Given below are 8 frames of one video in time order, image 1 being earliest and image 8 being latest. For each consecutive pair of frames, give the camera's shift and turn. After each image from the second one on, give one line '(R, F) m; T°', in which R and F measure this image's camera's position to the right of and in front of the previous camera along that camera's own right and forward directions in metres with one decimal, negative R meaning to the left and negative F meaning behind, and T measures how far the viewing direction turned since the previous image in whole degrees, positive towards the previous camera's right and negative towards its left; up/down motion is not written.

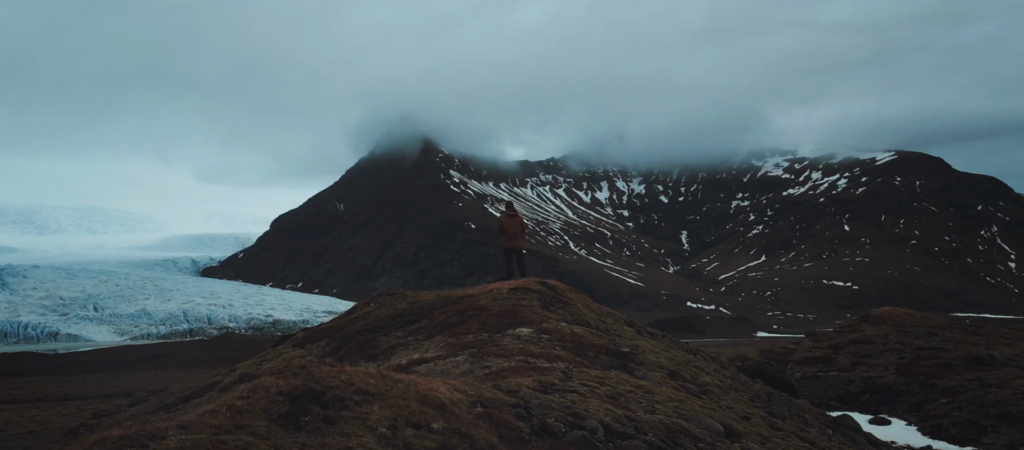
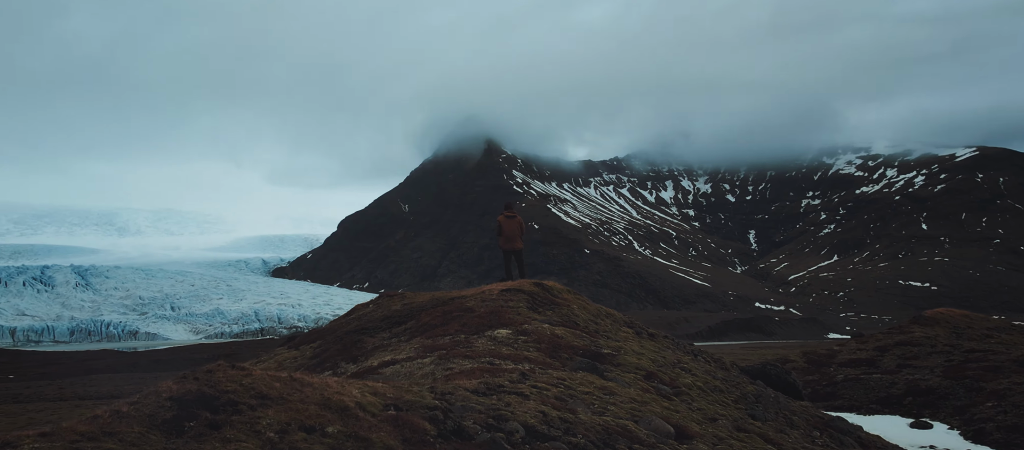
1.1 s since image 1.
(+1.4, +0.1) m; -1°
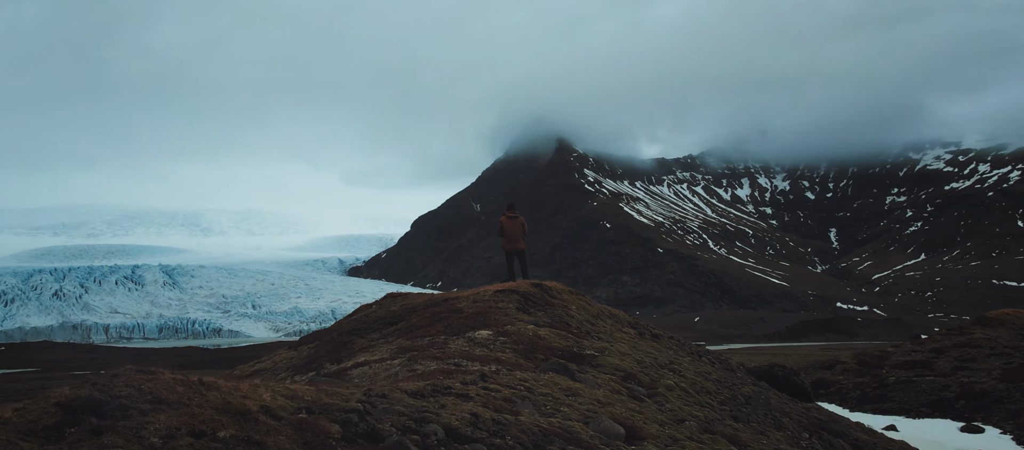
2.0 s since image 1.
(+1.5, +0.2) m; -1°
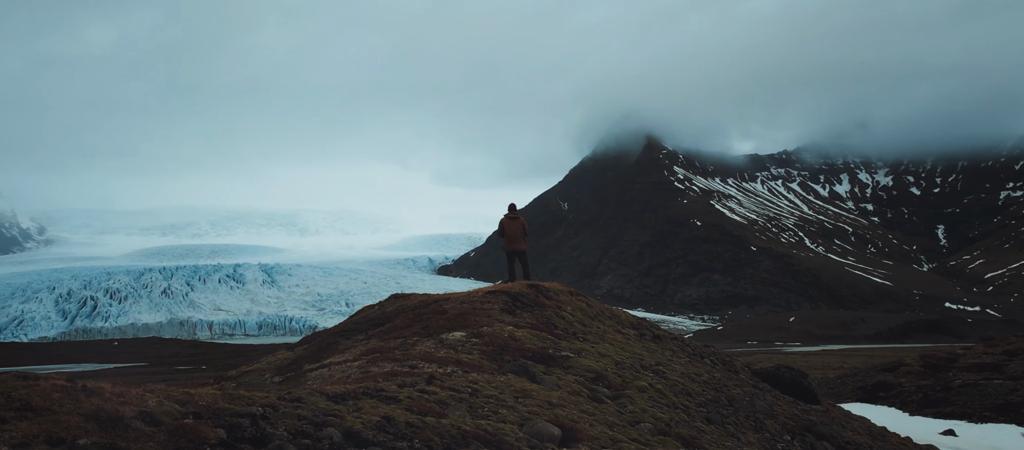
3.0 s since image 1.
(+1.8, +0.2) m; -1°
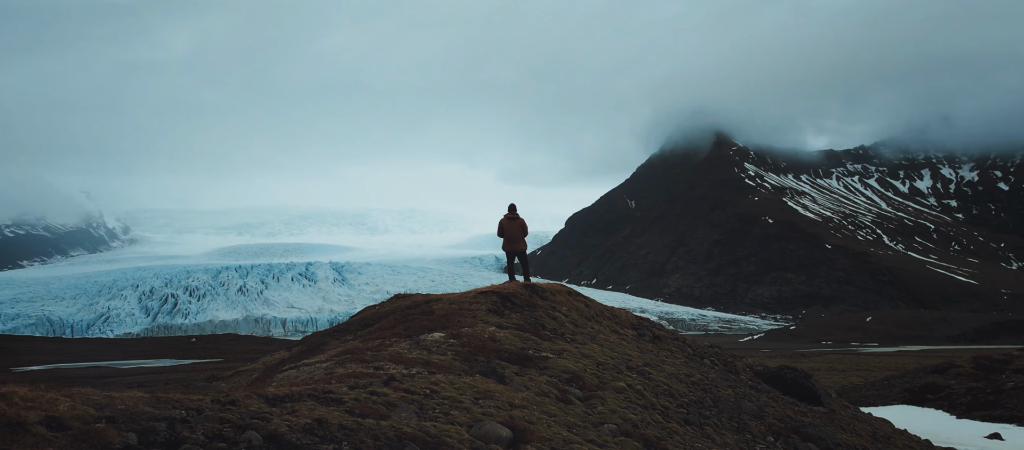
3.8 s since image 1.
(+1.4, +0.1) m; -1°
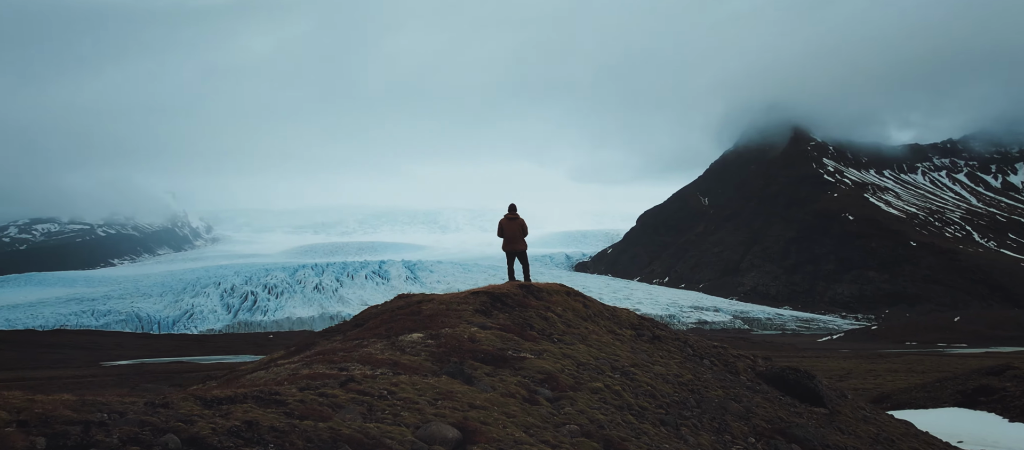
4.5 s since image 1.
(+1.4, +0.1) m; -1°
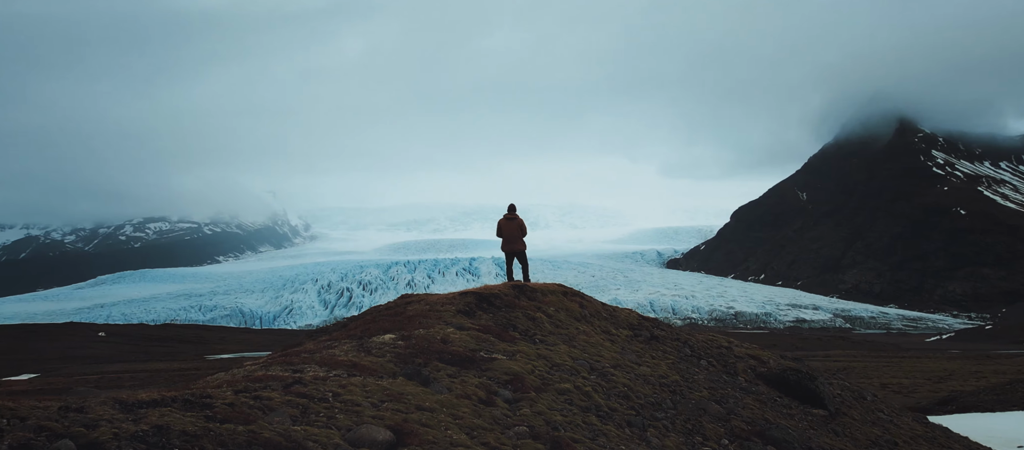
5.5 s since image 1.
(+1.8, +0.1) m; -1°
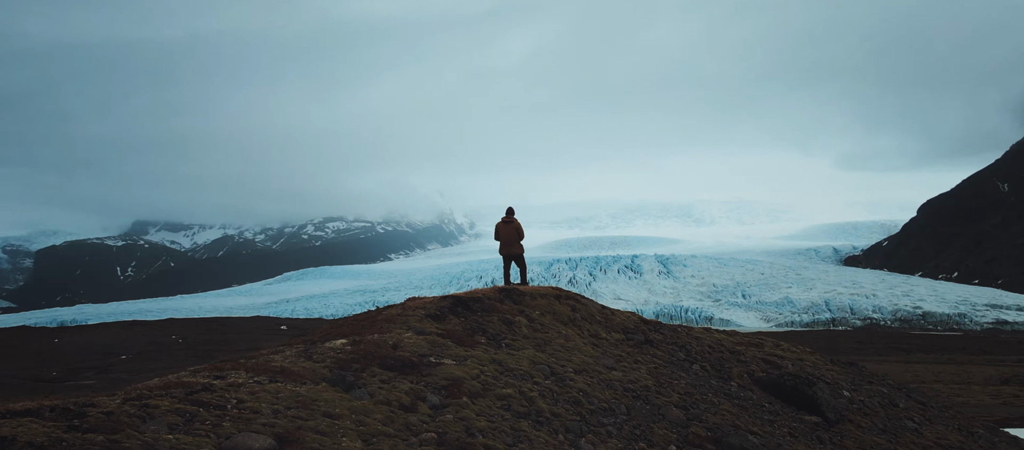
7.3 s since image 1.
(+3.2, +0.1) m; -2°
